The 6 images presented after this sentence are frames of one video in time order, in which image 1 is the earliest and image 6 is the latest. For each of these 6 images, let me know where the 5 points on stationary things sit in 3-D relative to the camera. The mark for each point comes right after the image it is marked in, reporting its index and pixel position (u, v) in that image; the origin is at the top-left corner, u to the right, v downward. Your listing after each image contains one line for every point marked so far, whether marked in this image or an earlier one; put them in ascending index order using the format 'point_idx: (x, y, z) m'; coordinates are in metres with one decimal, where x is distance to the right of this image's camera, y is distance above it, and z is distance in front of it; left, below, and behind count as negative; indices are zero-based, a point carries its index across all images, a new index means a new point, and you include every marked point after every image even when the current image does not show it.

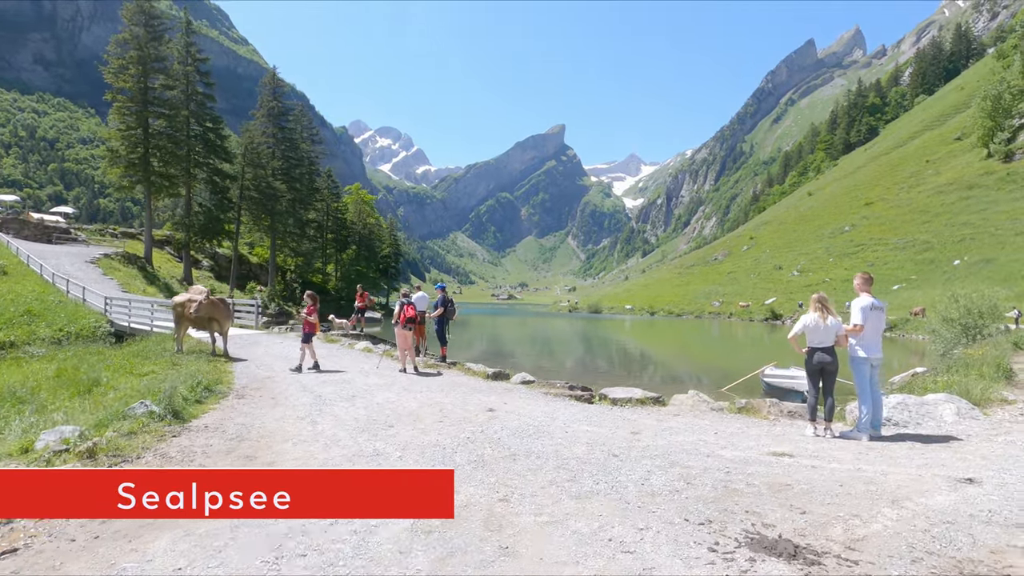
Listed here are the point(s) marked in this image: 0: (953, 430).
0: (+6.4, -2.1, +7.6) m
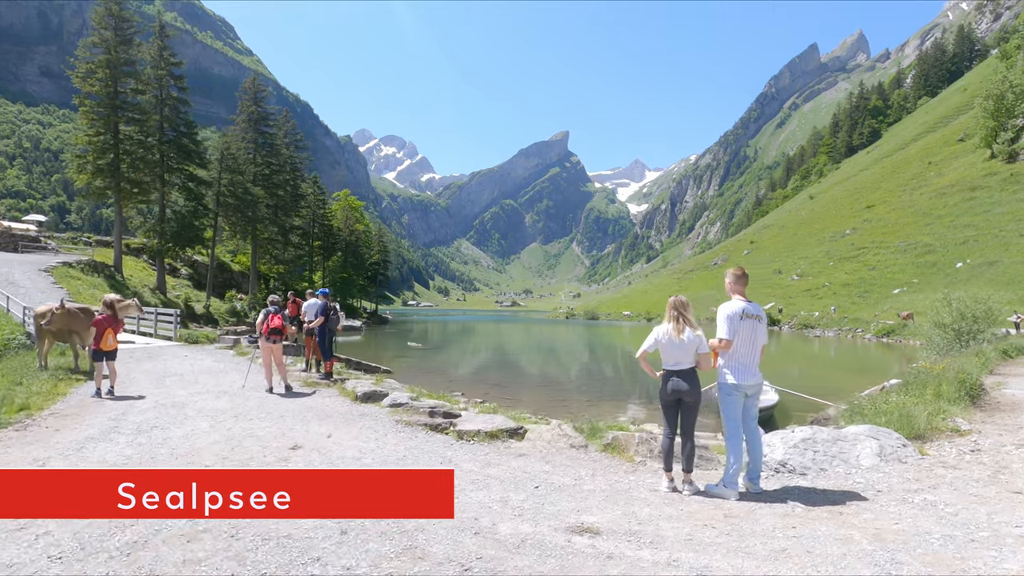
0: (+3.8, -2.1, +5.6) m
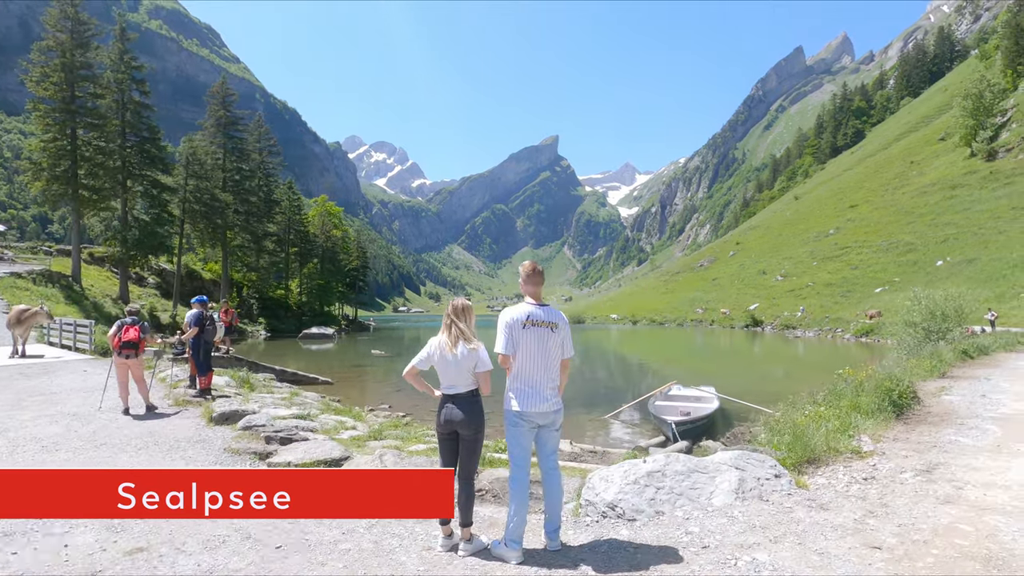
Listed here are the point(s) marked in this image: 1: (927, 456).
0: (+1.6, -2.0, +4.4) m
1: (+5.0, -2.1, +6.4) m
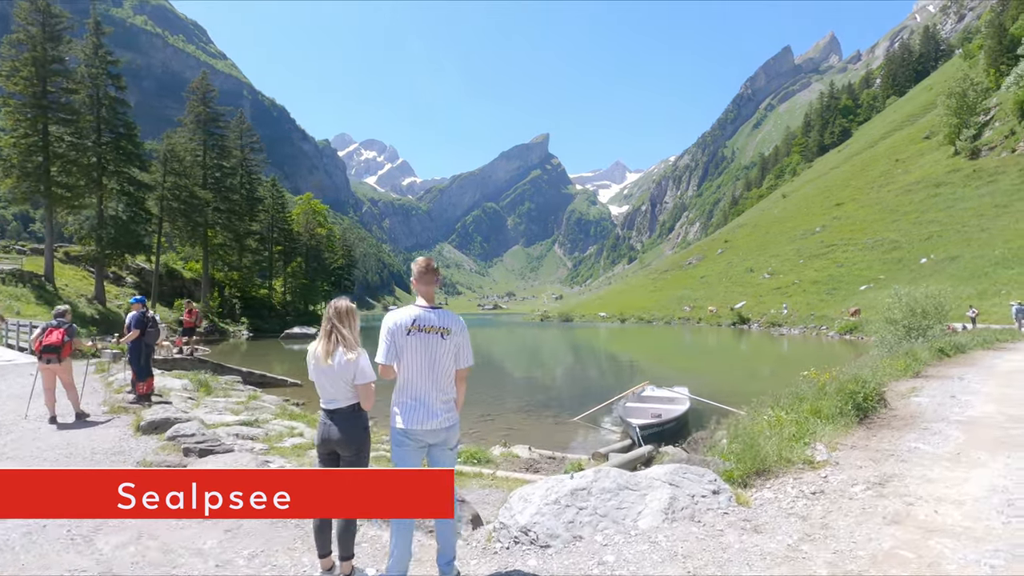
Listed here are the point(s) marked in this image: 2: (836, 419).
0: (+0.8, -2.0, +3.9) m
1: (+4.2, -2.0, +6.0) m
2: (+4.9, -2.0, +8.0) m
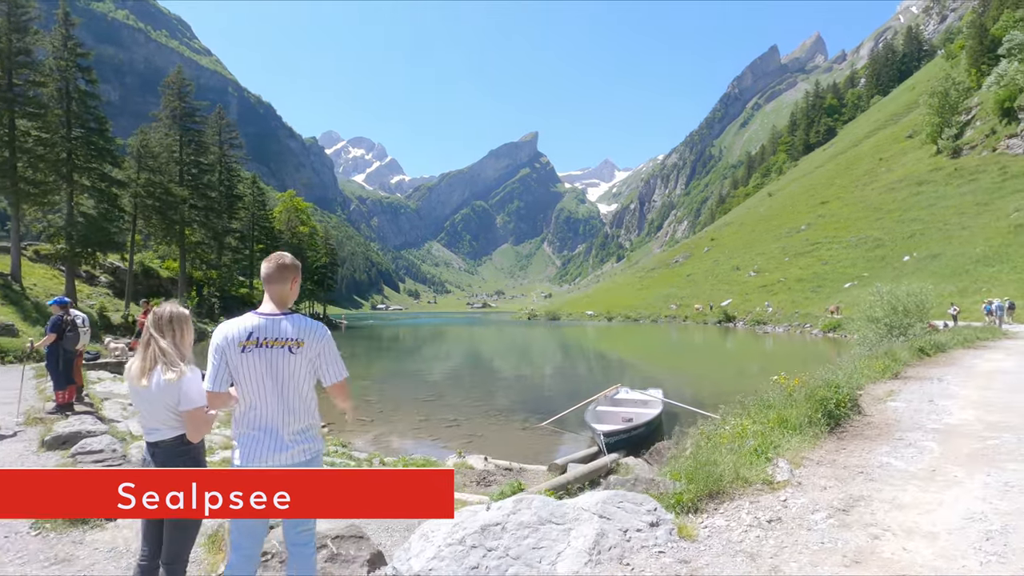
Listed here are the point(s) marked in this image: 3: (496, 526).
0: (0.0, -2.0, +3.2) m
1: (+3.4, -2.0, +5.3) m
2: (+4.1, -2.0, +7.3) m
3: (-0.1, -1.8, +4.1) m
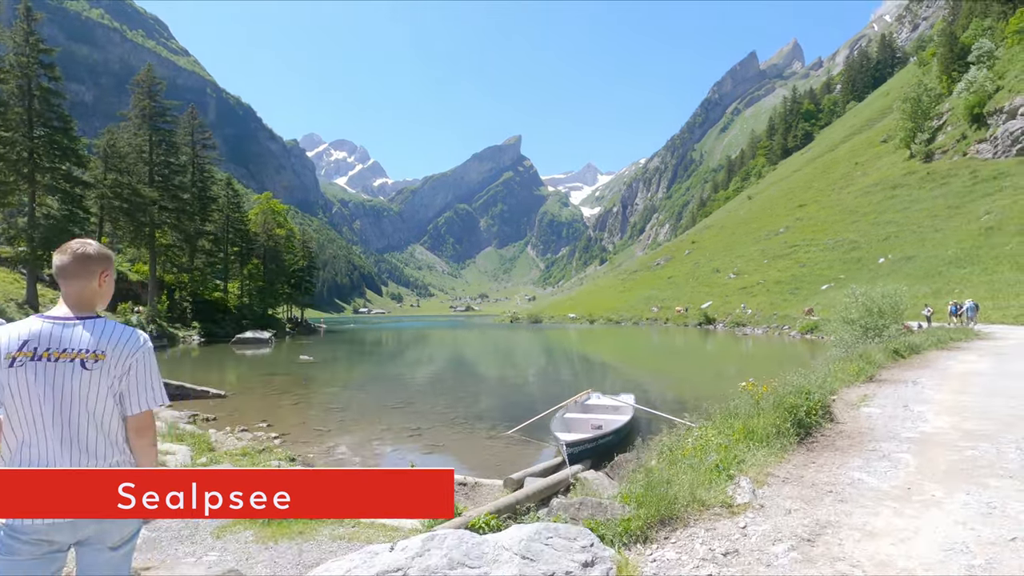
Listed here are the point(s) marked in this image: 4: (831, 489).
0: (-0.6, -2.0, +2.6) m
1: (+2.8, -2.0, +4.8) m
2: (+3.4, -2.0, +6.8) m
3: (-0.8, -1.8, +3.4) m
4: (+3.2, -2.0, +5.3) m
